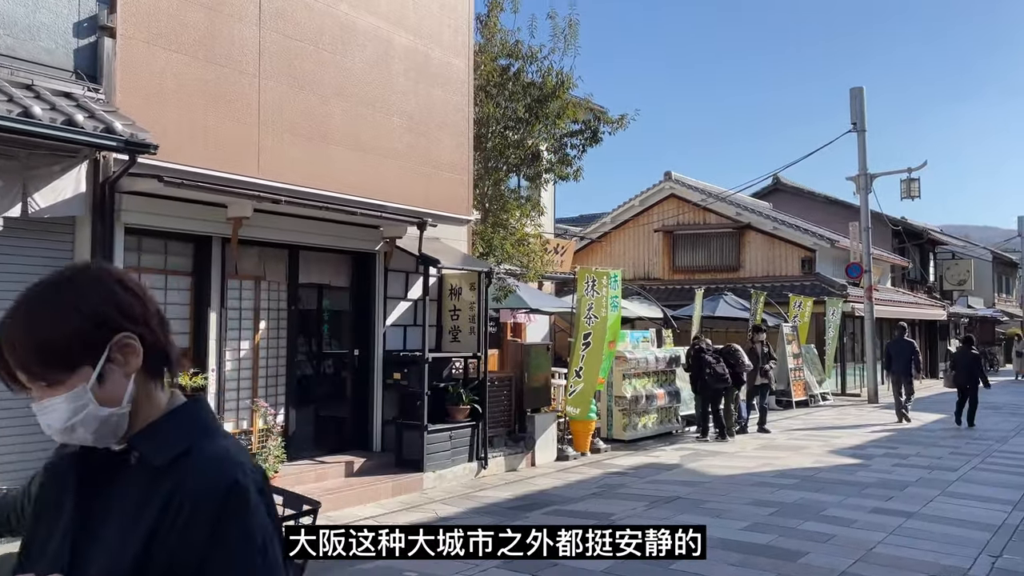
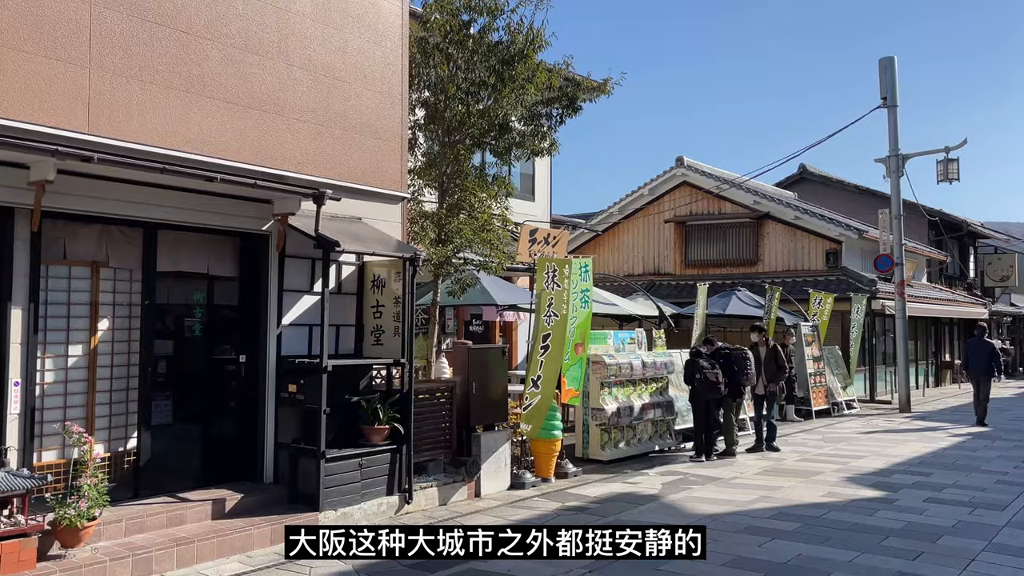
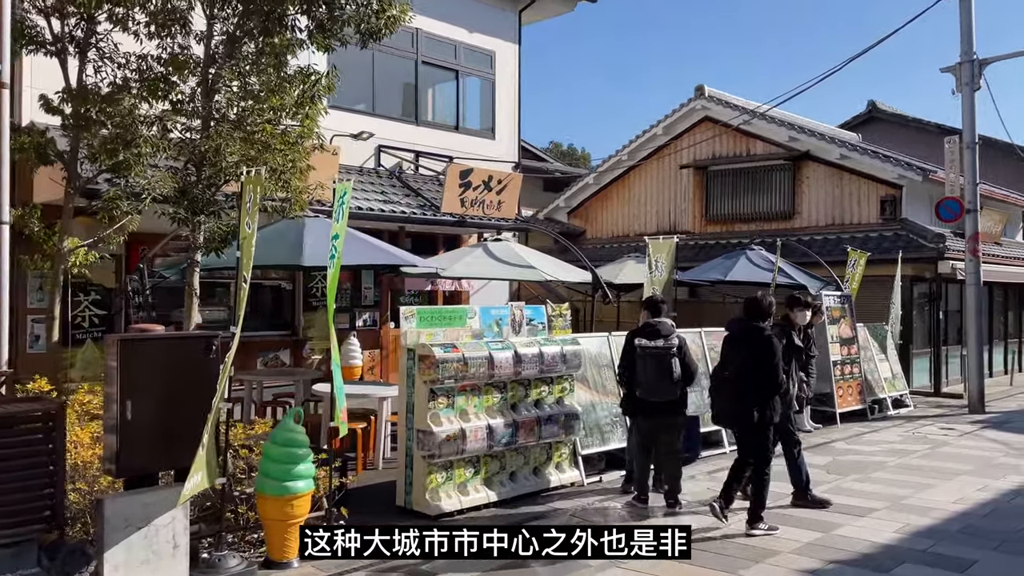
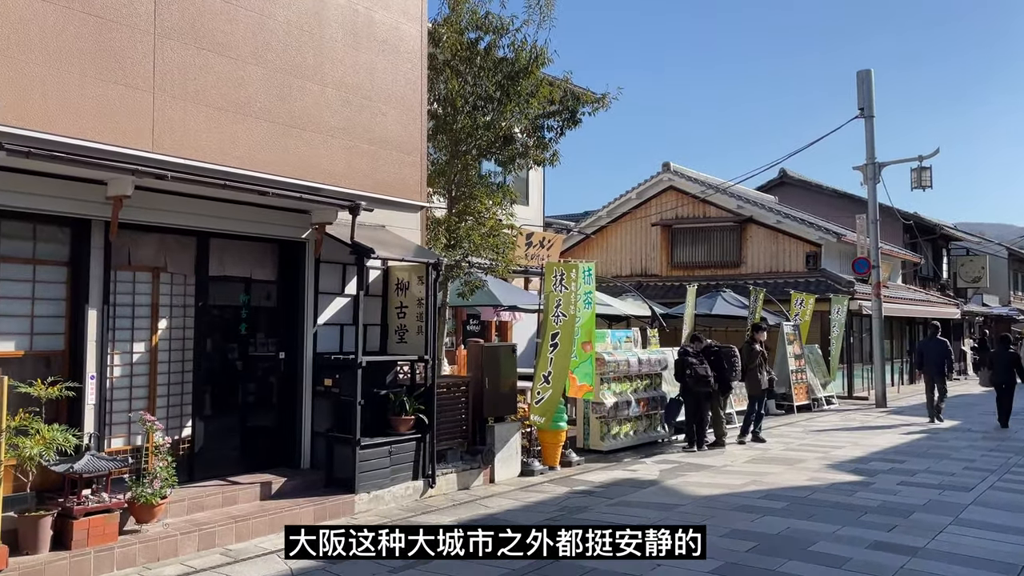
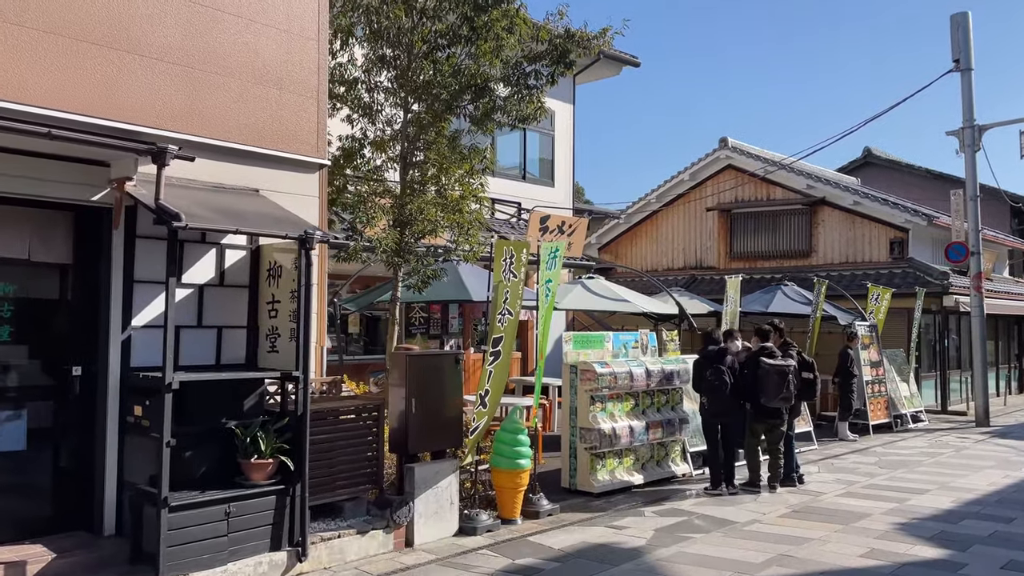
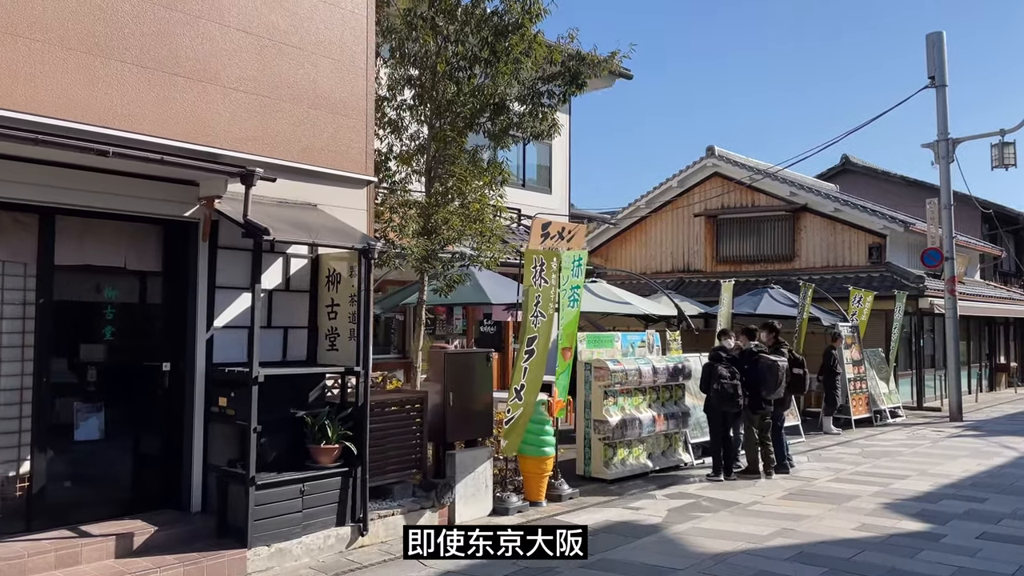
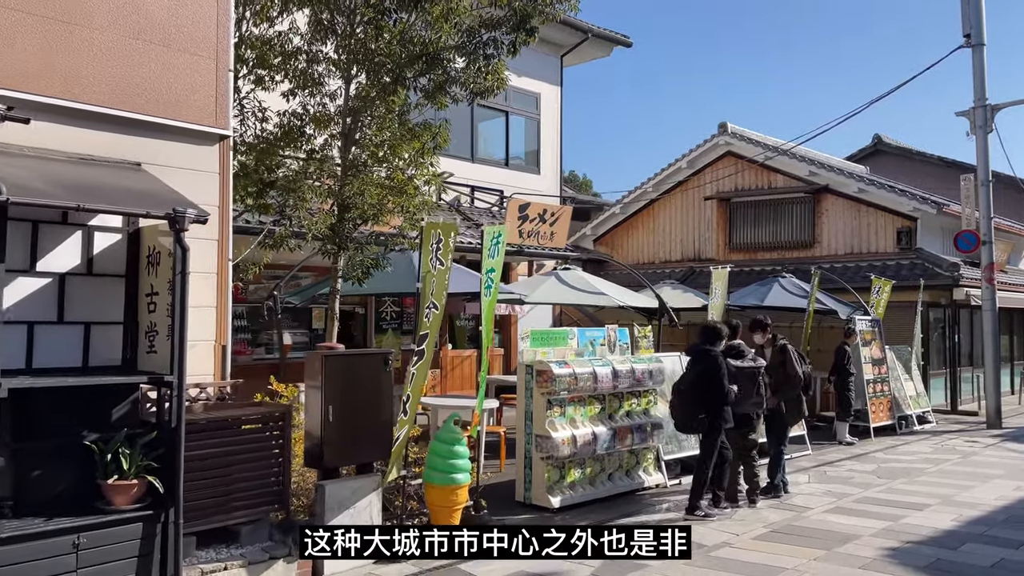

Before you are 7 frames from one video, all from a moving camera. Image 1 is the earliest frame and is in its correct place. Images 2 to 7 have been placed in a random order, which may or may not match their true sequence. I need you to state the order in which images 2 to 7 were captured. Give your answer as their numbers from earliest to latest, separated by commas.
4, 2, 6, 5, 7, 3
